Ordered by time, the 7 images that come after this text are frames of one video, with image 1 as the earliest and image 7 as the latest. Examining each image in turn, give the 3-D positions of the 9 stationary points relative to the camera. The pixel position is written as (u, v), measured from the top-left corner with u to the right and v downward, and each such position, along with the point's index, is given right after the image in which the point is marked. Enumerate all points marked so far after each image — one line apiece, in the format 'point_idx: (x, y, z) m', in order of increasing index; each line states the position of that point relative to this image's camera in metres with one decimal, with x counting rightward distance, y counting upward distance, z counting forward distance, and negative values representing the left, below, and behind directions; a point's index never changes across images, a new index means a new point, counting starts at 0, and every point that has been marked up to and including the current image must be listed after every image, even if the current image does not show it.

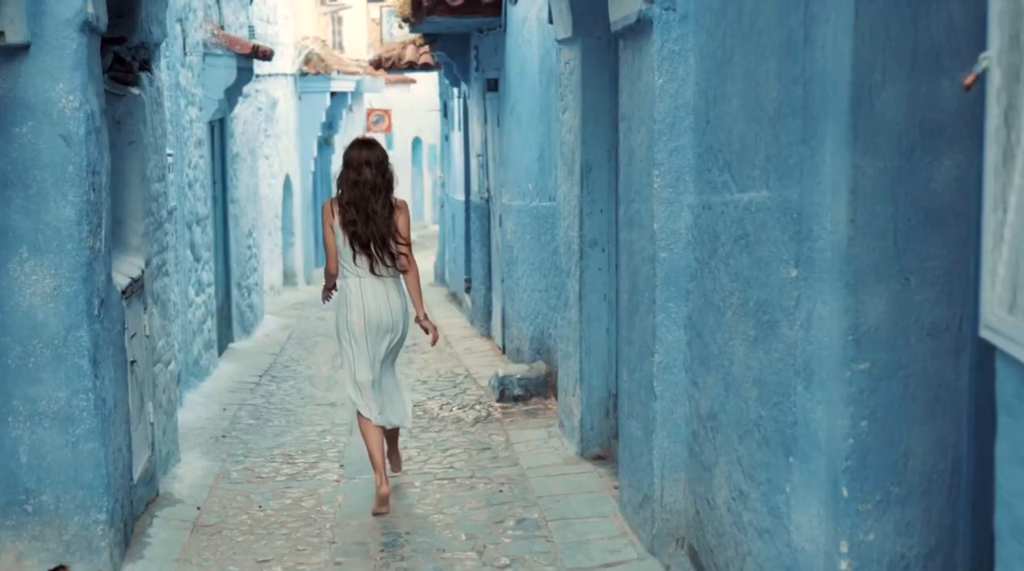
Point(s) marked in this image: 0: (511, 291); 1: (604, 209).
0: (0.0, 0.0, +11.1) m
1: (+0.5, +0.4, +7.0) m
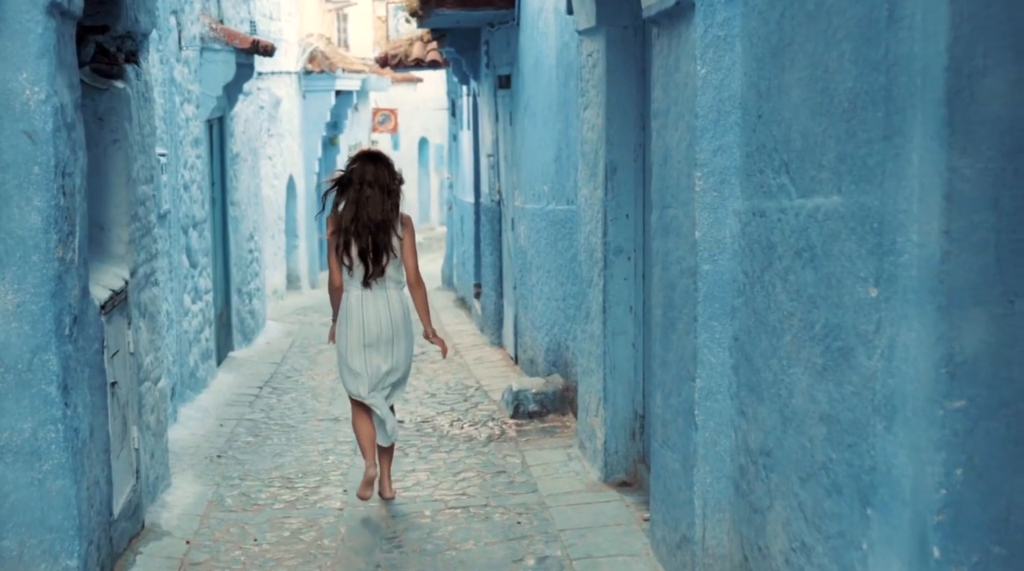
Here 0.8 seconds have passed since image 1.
0: (+0.1, -0.1, +10.5) m
1: (+0.6, +0.3, +6.5) m
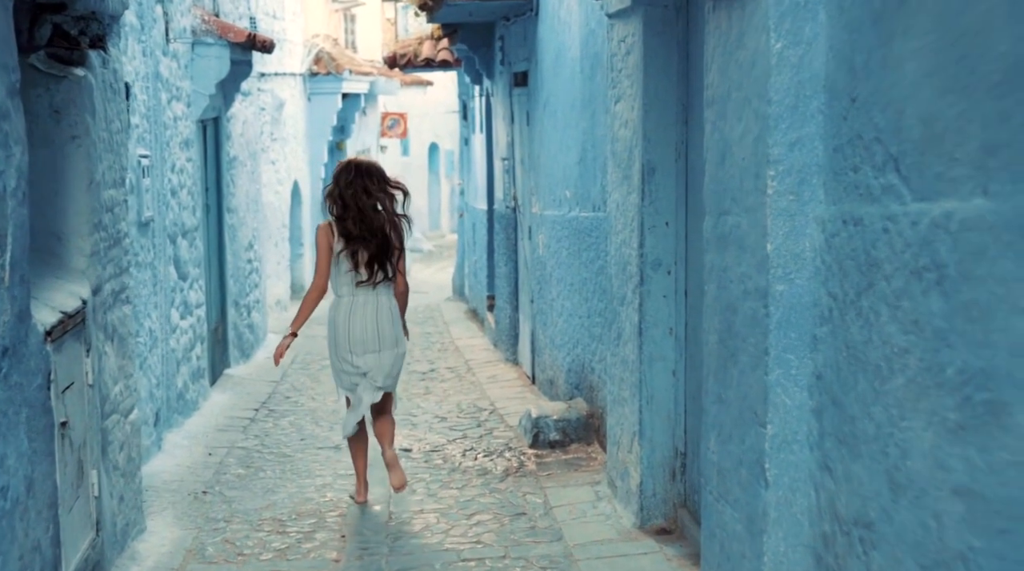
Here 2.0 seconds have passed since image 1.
0: (+0.2, -0.2, +9.7) m
1: (+0.7, +0.3, +5.6) m
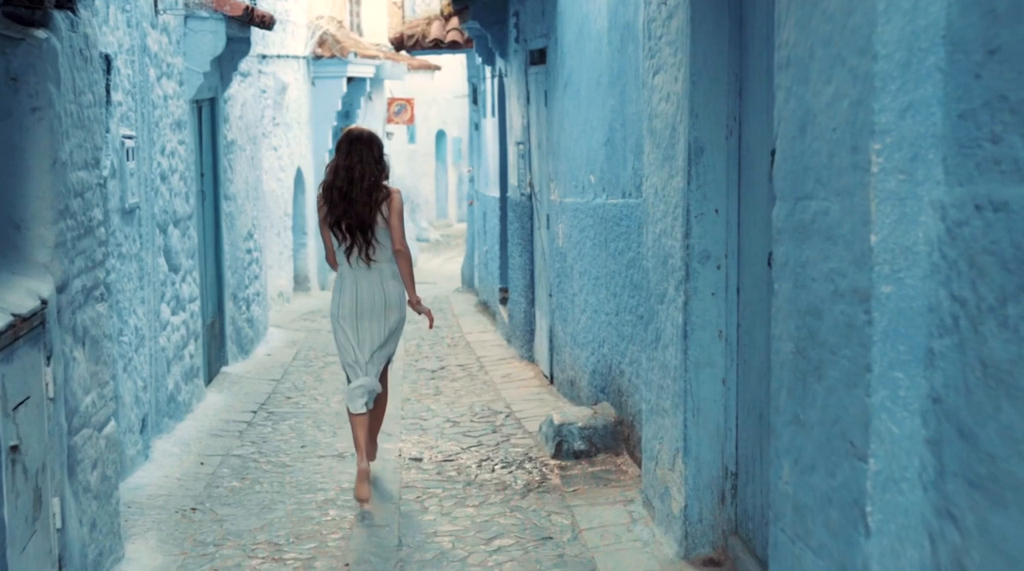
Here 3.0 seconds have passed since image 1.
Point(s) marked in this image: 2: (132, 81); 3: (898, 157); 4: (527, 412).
0: (+0.3, -0.2, +9.0) m
1: (+0.8, +0.3, +4.9) m
2: (-2.1, +1.1, +7.3) m
3: (+0.8, +0.3, +2.9) m
4: (+0.1, -0.8, +8.7) m
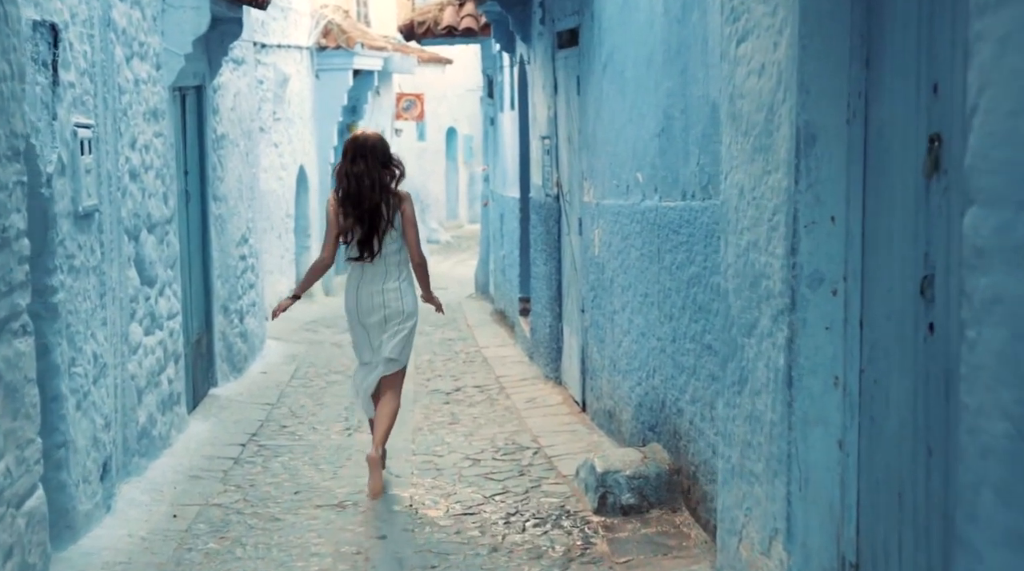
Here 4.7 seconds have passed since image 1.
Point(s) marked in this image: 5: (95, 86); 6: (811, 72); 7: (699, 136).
0: (+0.5, -0.2, +7.8) m
1: (+0.9, +0.2, +3.7) m
2: (-1.9, +1.0, +6.1) m
3: (+1.0, +0.2, +1.7) m
4: (+0.3, -0.9, +7.4) m
5: (-1.9, +0.9, +6.2) m
6: (+0.8, +0.6, +3.7) m
7: (+0.7, +0.6, +5.3) m
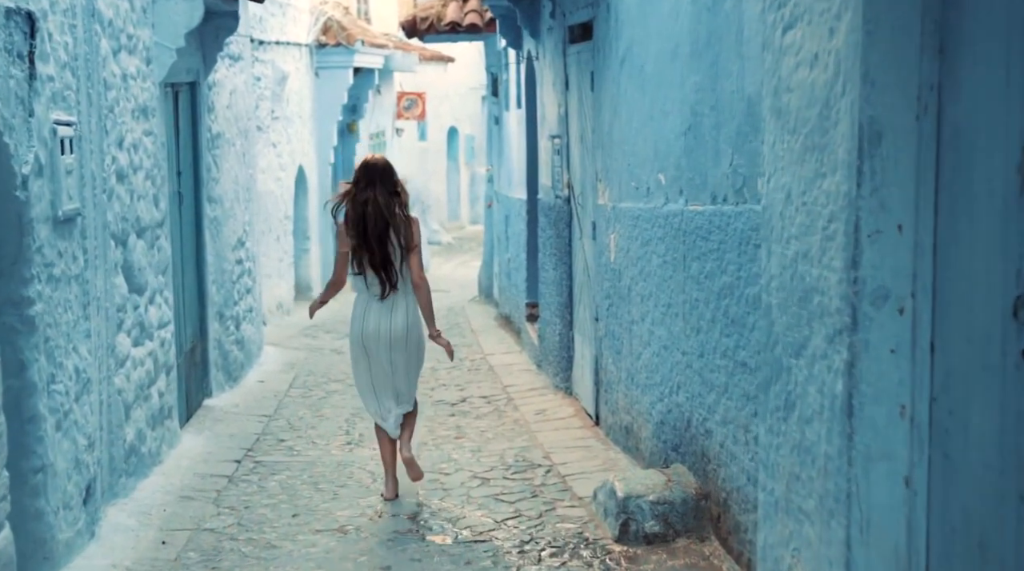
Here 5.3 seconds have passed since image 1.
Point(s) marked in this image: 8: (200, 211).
0: (+0.6, -0.3, +7.3) m
1: (+1.0, +0.2, +3.3) m
2: (-1.8, +1.0, +5.6) m
3: (+1.0, +0.1, +1.2) m
4: (+0.3, -0.9, +7.0) m
5: (-1.8, +0.9, +5.7) m
6: (+0.9, +0.5, +3.2) m
7: (+0.8, +0.6, +4.9) m
8: (-2.1, +0.5, +9.1) m
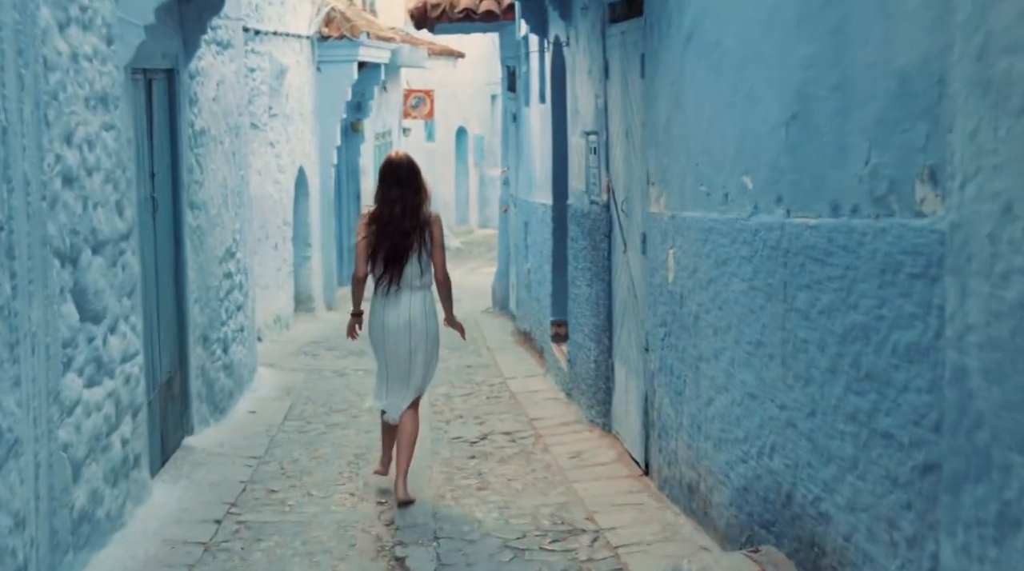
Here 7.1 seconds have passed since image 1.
0: (+0.7, -0.4, +6.0) m
1: (+1.1, 0.0, +2.0) m
2: (-1.7, +0.9, +4.4) m
3: (+1.2, 0.0, 0.0) m
4: (+0.5, -1.1, +5.7) m
5: (-1.7, +0.8, +4.5) m
6: (+1.0, +0.4, +1.9) m
7: (+0.9, +0.4, +3.6) m
8: (-1.9, +0.4, +7.8) m
